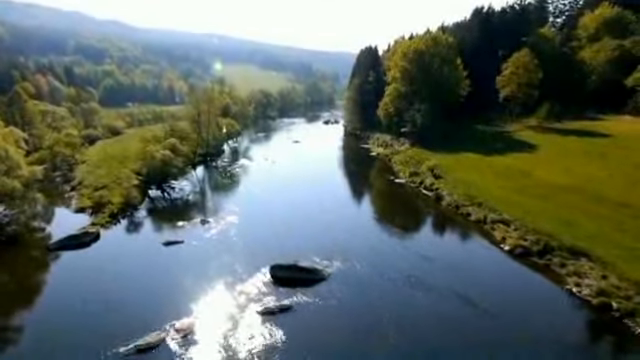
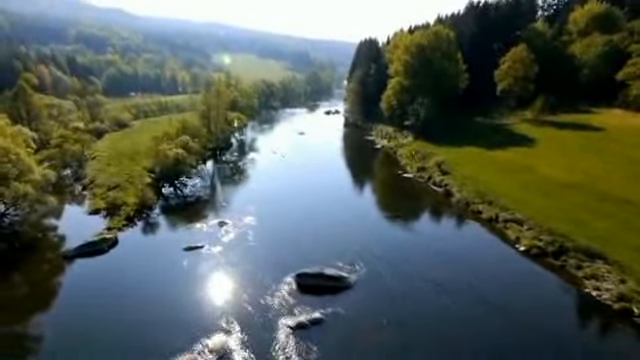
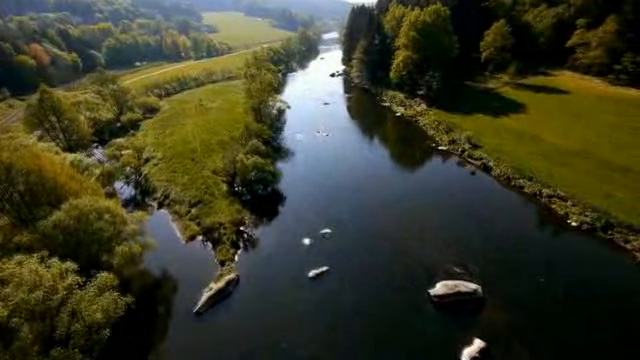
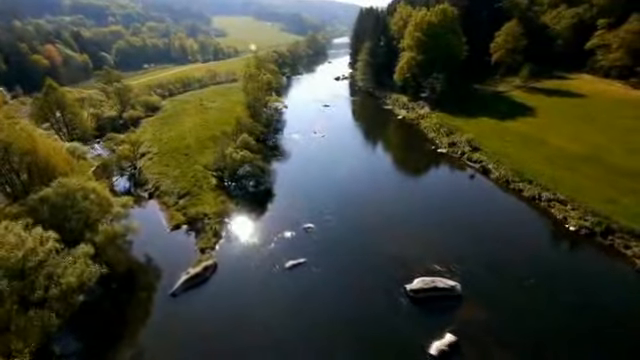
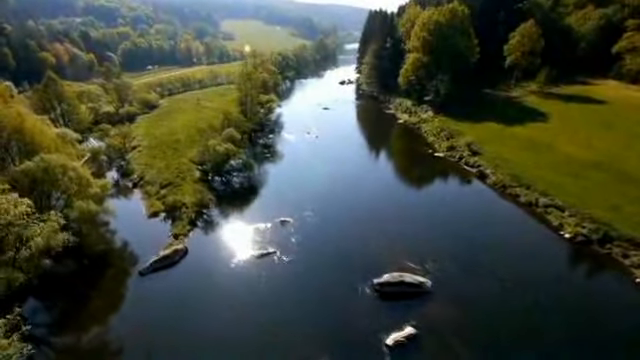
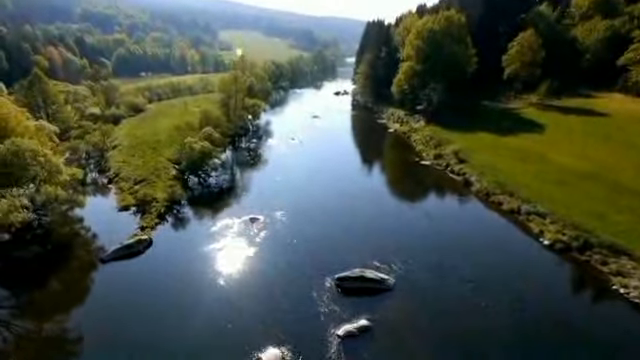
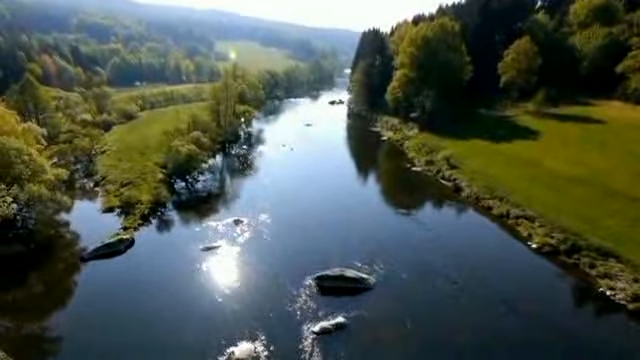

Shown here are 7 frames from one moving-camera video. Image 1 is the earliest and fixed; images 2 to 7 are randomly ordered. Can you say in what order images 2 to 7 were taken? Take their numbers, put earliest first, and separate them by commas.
2, 7, 6, 5, 4, 3
